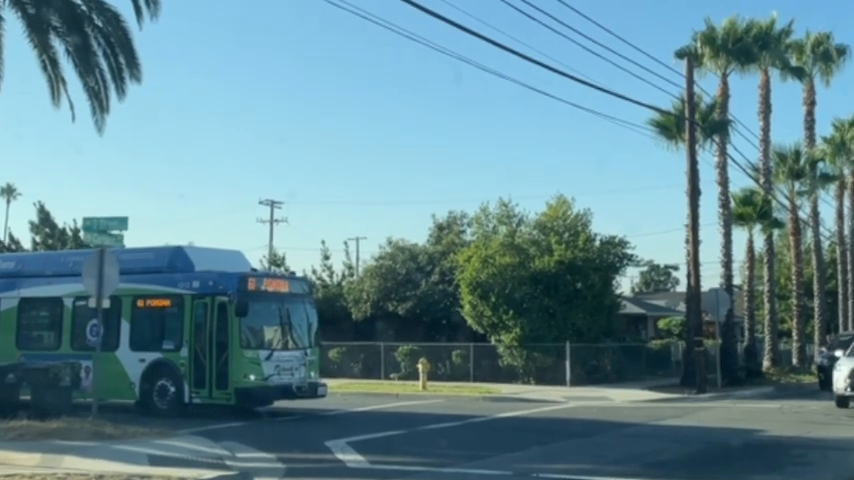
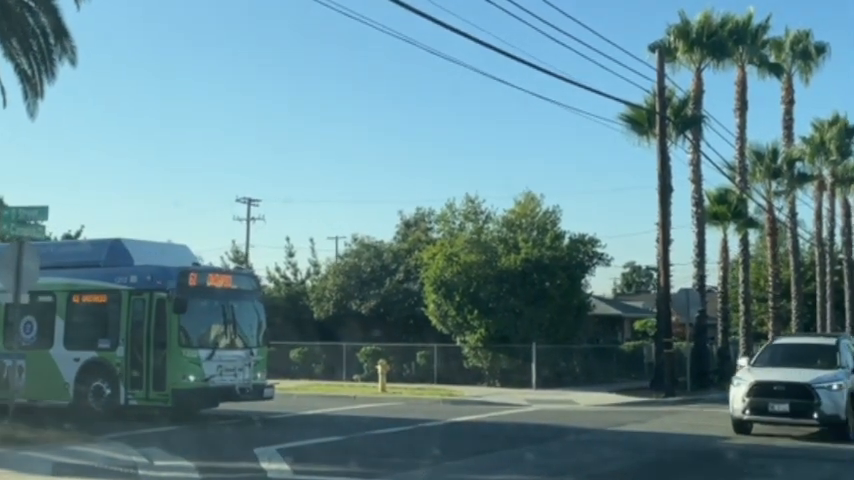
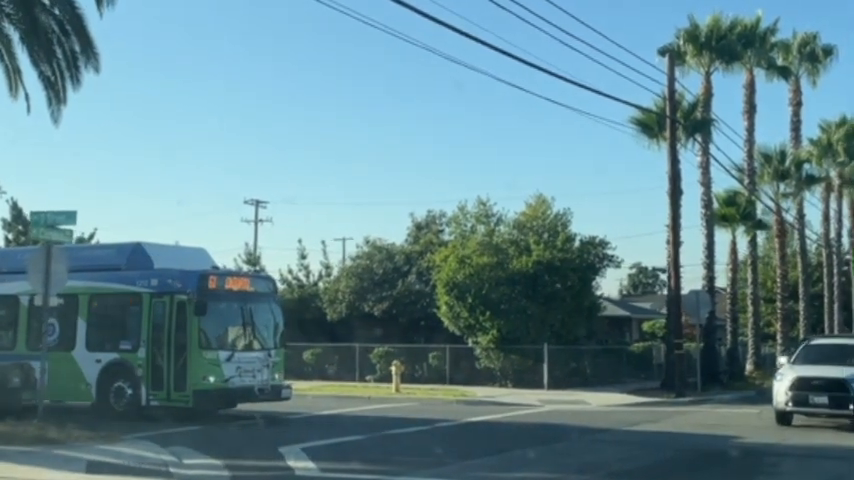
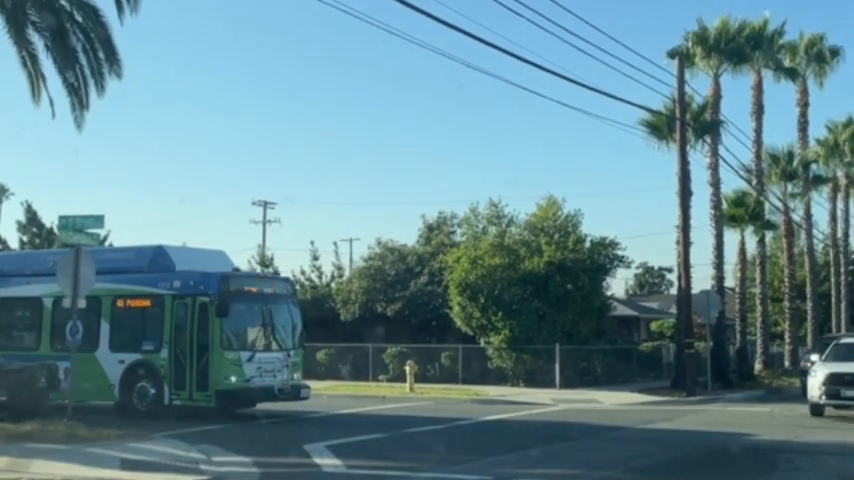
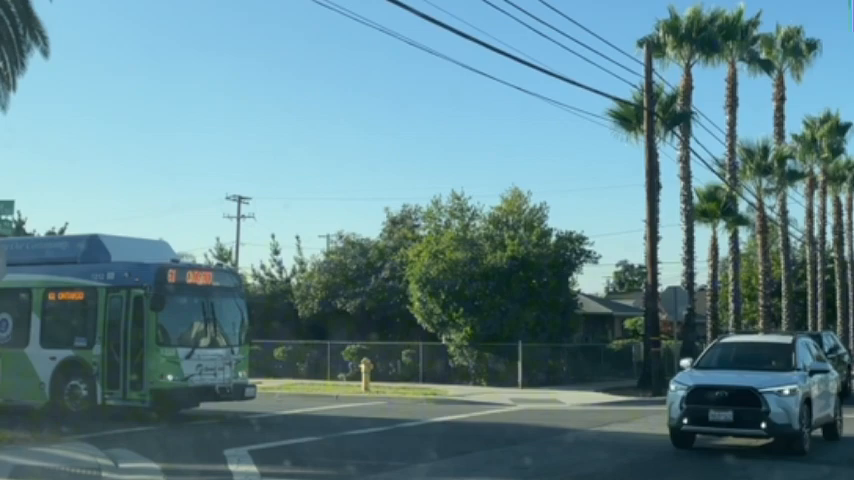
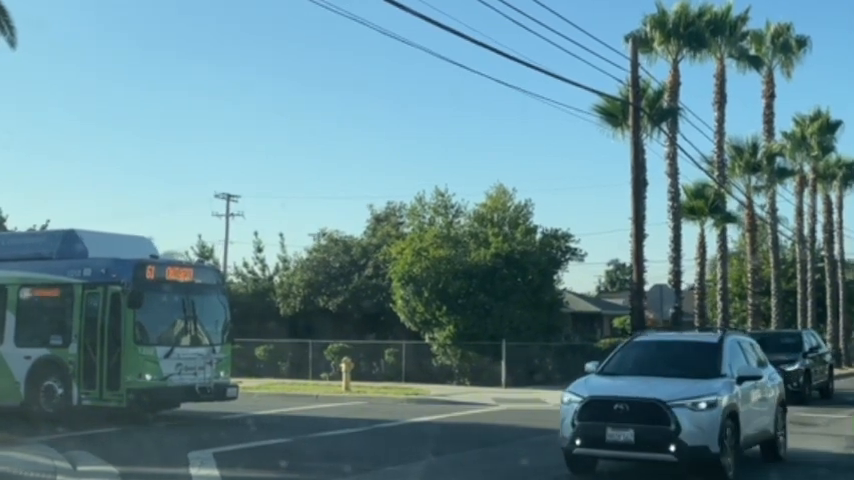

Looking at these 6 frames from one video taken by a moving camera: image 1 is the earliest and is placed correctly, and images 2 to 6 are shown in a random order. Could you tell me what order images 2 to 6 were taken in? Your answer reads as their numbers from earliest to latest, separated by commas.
4, 3, 2, 5, 6
